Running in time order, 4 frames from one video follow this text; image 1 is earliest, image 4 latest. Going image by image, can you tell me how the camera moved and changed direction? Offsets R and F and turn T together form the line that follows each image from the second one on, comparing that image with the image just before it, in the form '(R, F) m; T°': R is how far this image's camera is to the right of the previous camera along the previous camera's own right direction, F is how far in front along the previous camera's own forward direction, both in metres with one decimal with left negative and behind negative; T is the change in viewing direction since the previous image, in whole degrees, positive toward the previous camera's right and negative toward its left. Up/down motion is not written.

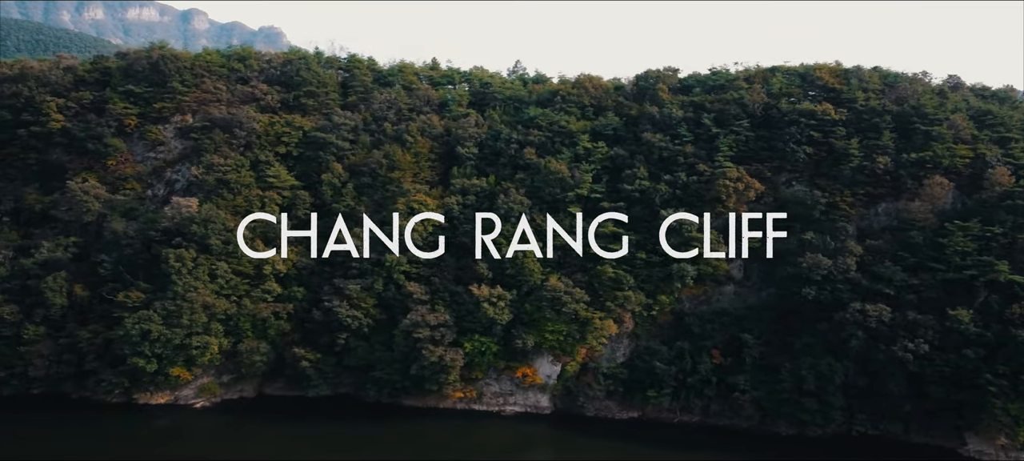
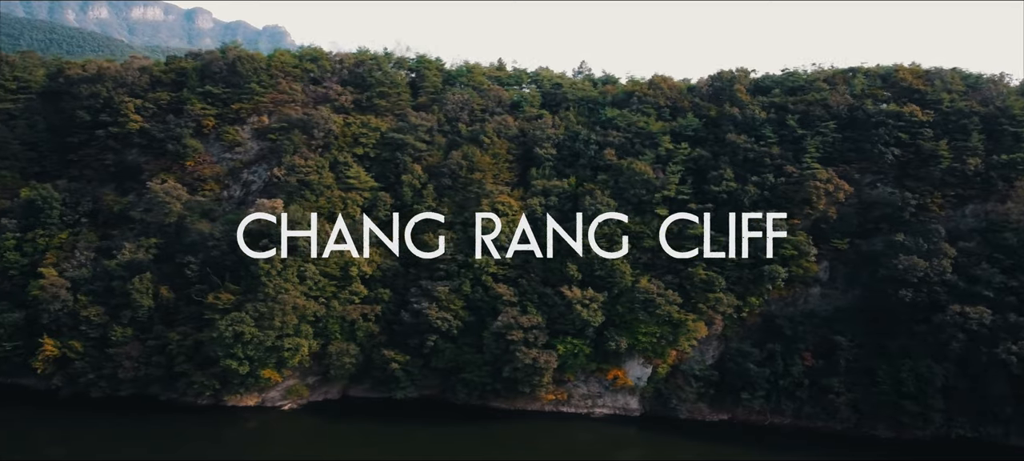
(-2.7, +0.1) m; 0°
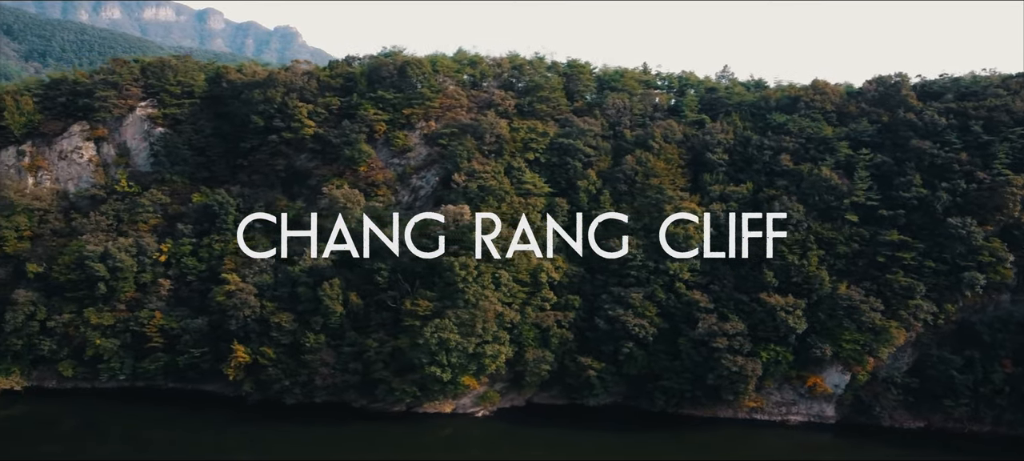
(-5.9, +0.1) m; 0°
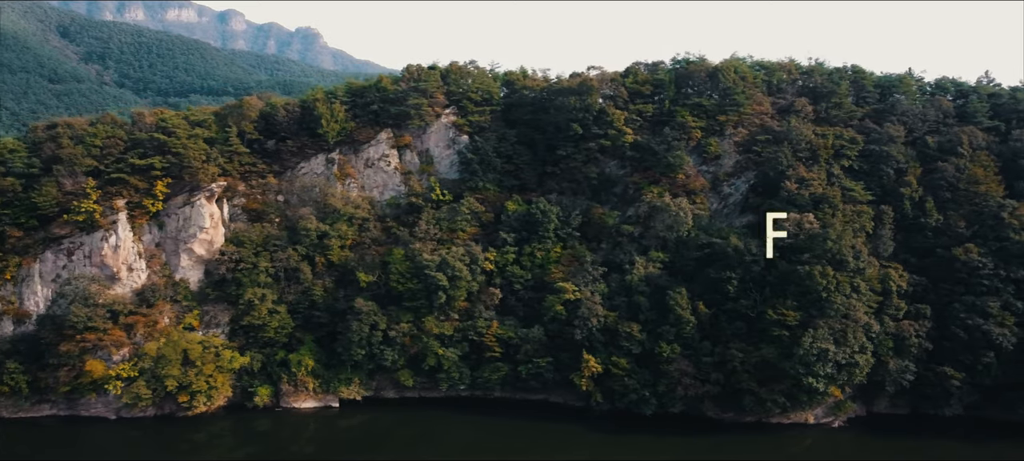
(-10.7, +0.2) m; 0°
